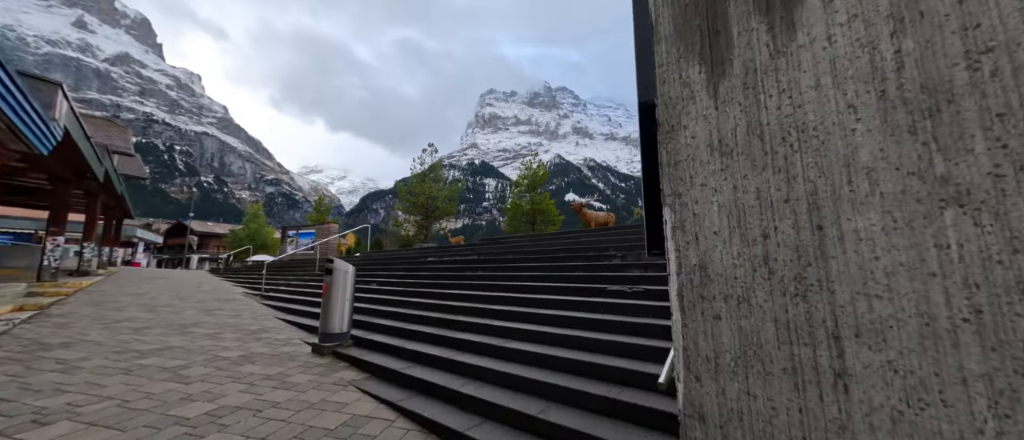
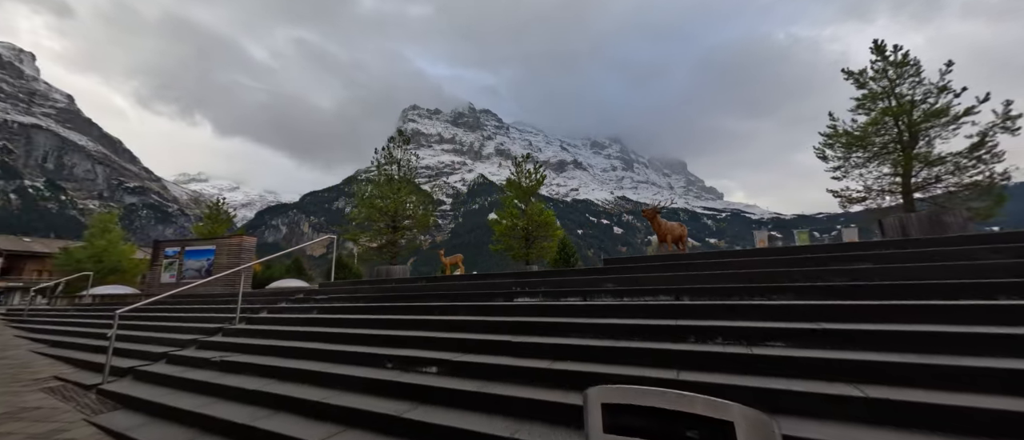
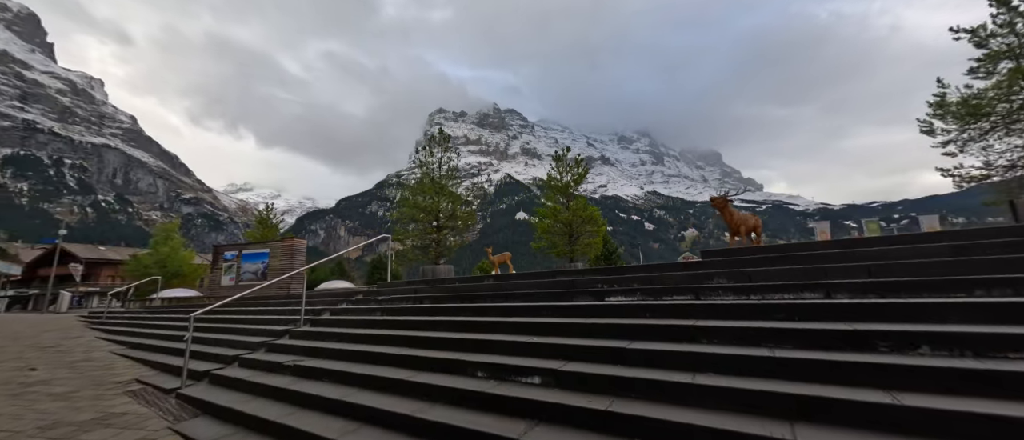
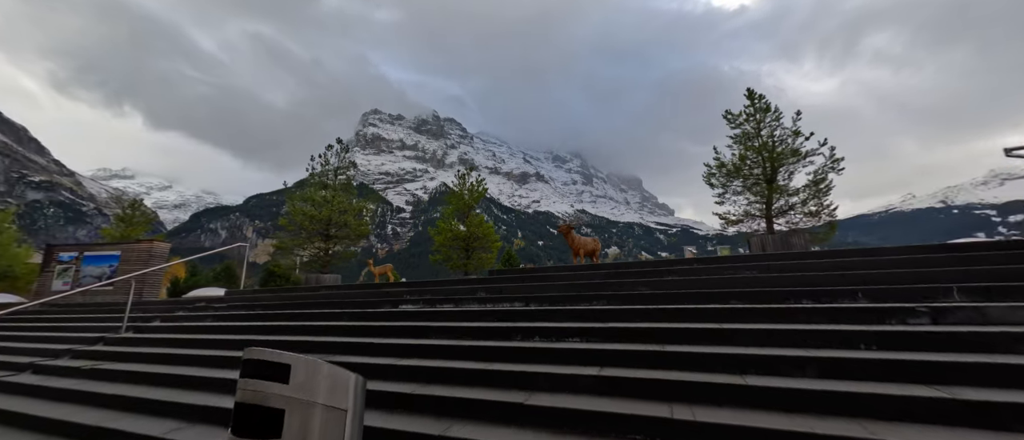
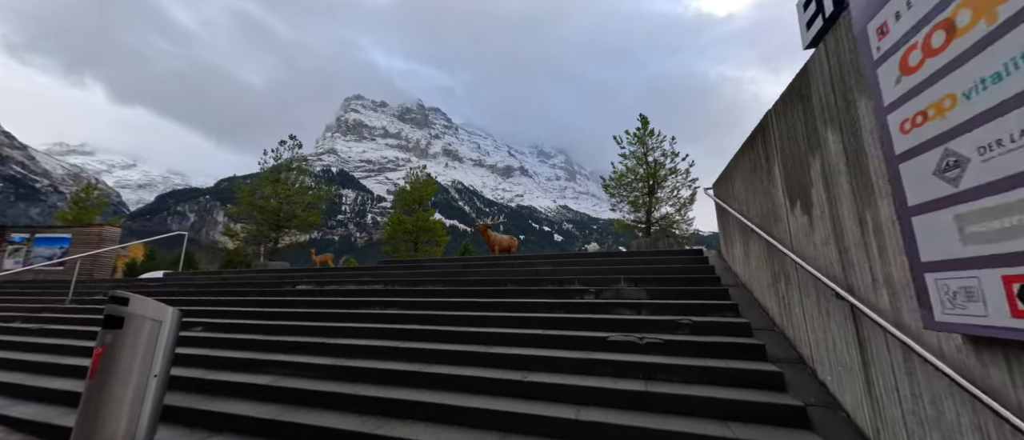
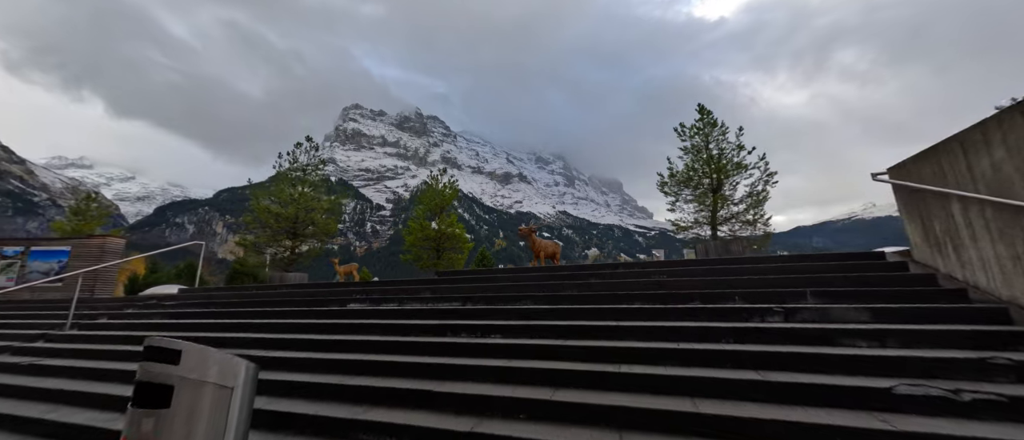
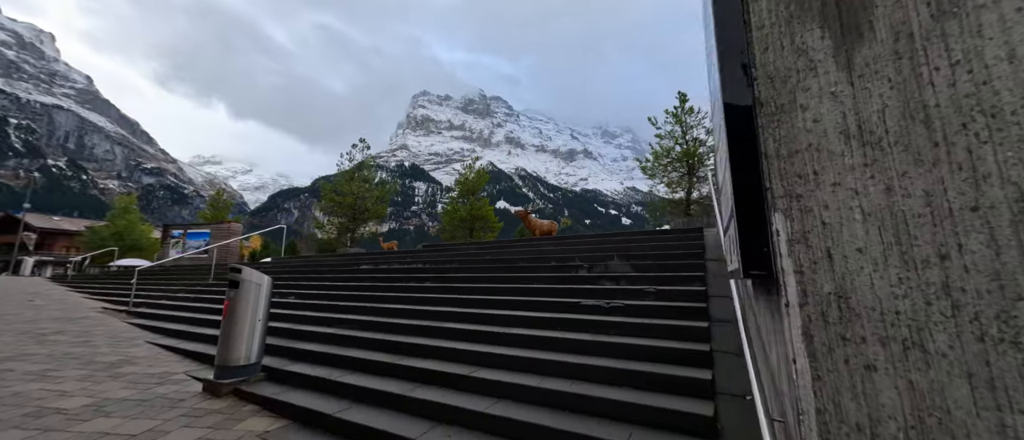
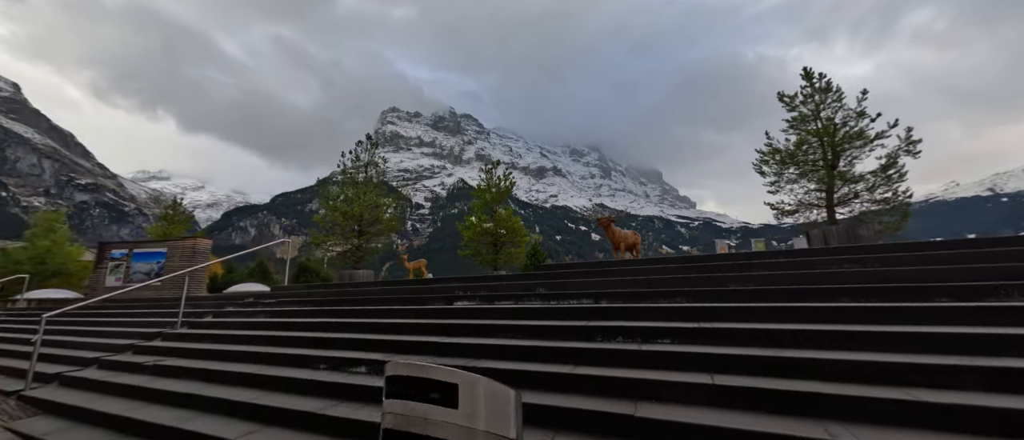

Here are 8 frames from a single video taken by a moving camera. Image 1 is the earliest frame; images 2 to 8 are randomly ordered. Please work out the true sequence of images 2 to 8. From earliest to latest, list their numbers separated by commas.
7, 5, 6, 4, 8, 2, 3
